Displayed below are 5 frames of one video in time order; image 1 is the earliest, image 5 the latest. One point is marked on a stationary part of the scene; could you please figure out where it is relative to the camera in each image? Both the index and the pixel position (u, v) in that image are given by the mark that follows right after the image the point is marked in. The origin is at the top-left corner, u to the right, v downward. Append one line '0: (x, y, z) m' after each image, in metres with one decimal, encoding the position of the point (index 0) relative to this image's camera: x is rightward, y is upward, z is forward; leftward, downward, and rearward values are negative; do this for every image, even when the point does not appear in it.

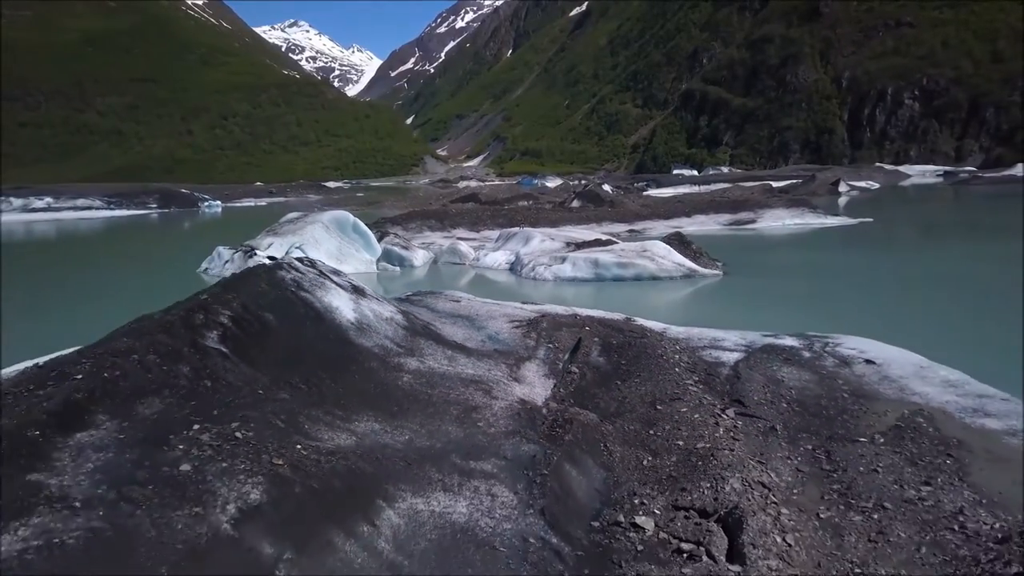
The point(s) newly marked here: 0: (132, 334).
0: (-2.2, -0.3, +4.4) m
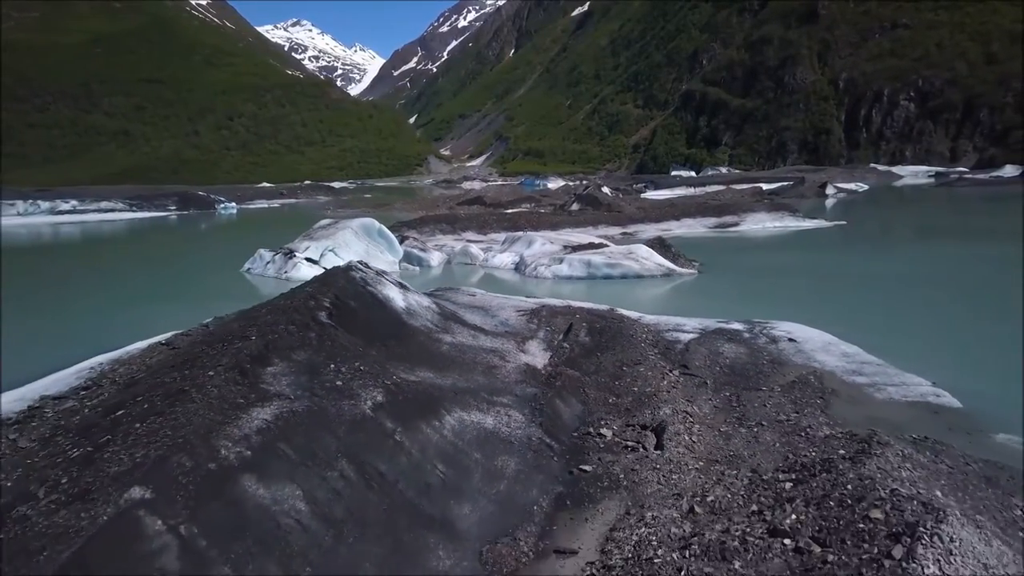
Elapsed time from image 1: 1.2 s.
0: (-2.1, -0.2, +6.7) m
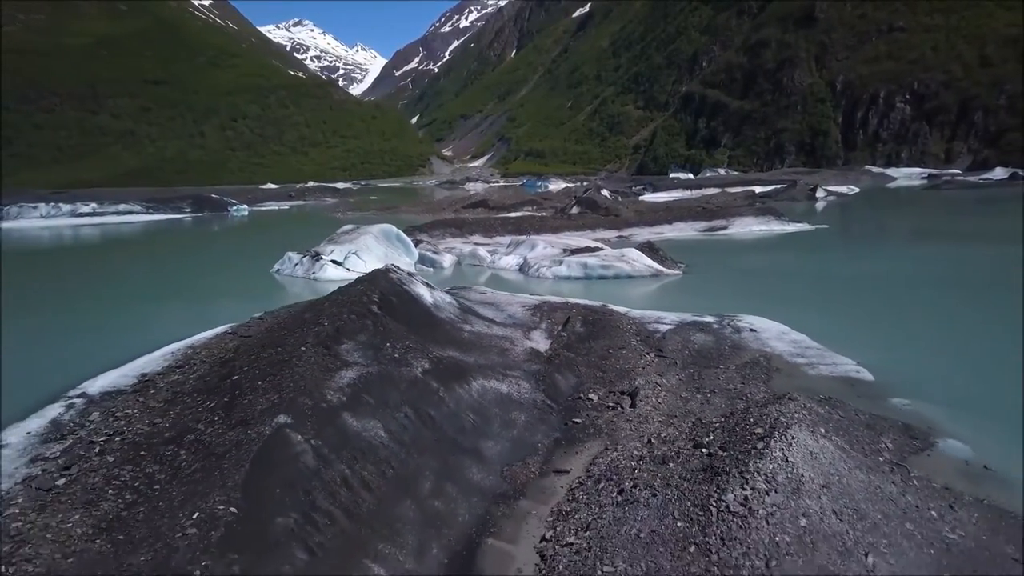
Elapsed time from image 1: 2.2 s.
0: (-2.0, -0.2, +8.6) m
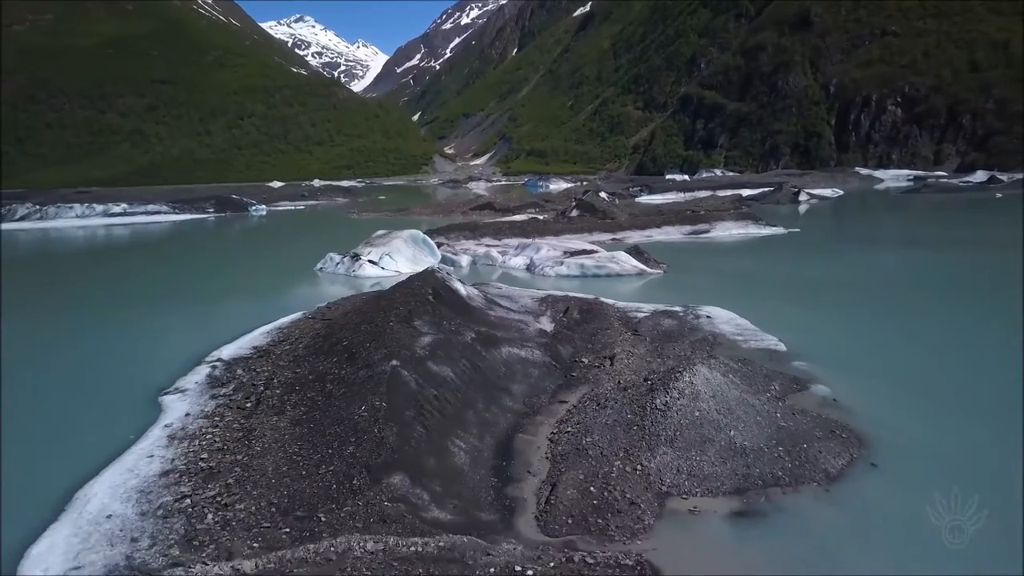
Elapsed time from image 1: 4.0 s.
0: (-1.7, -0.1, +12.1) m
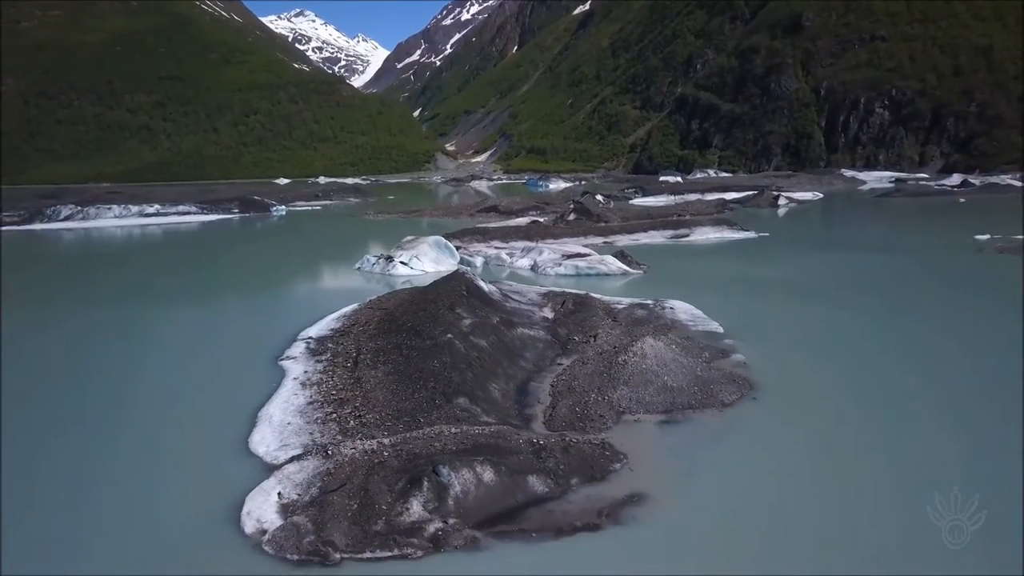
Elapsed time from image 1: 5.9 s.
0: (-1.5, -0.1, +16.6) m
